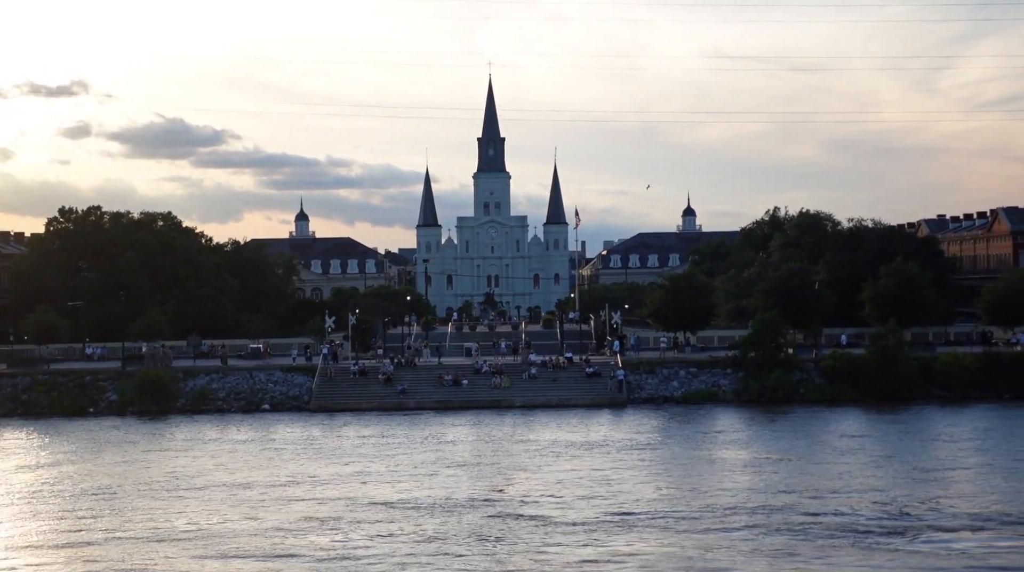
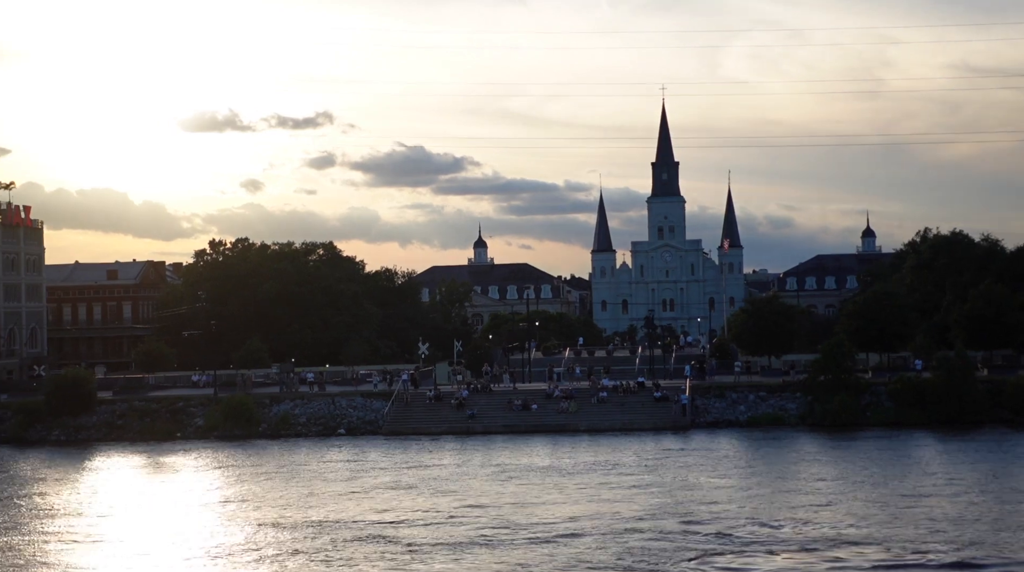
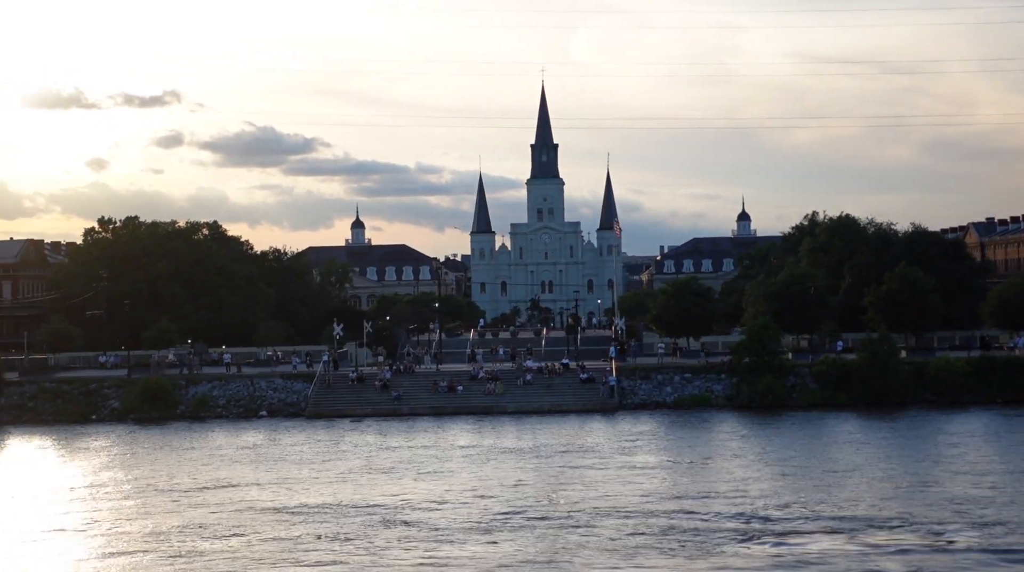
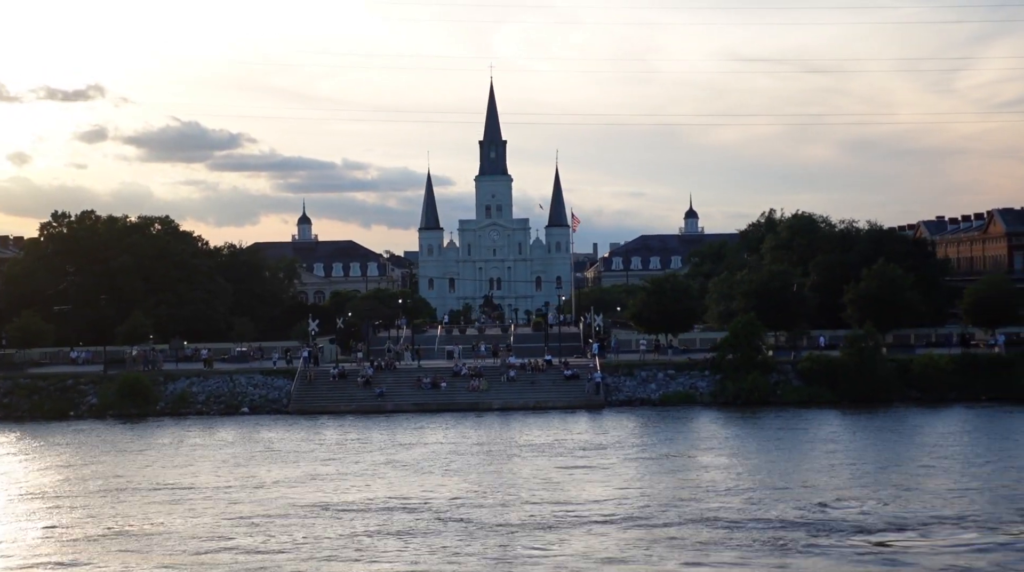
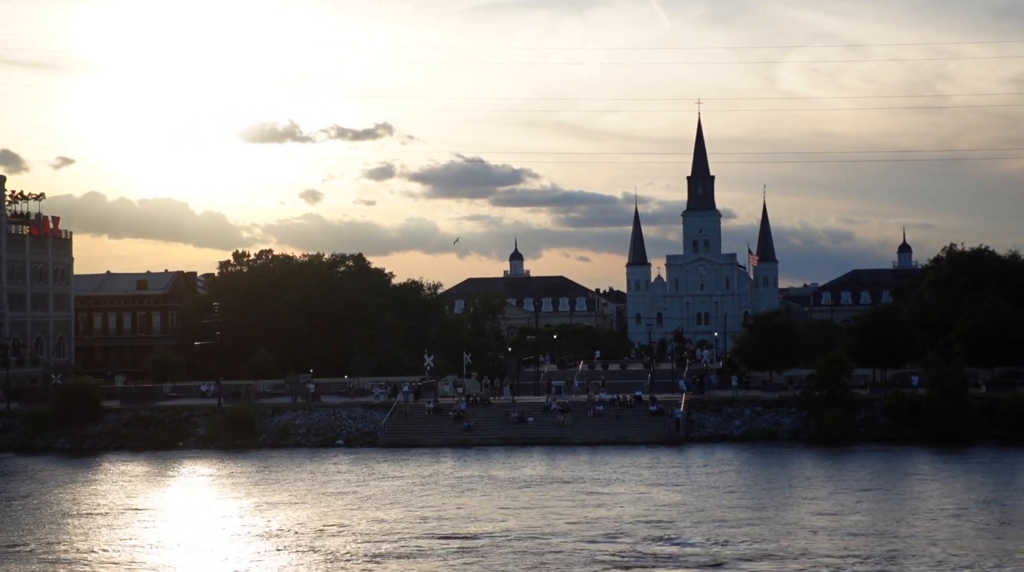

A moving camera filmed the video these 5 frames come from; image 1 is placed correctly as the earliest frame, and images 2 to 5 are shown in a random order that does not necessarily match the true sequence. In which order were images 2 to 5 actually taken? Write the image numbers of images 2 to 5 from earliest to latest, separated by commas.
4, 3, 2, 5
